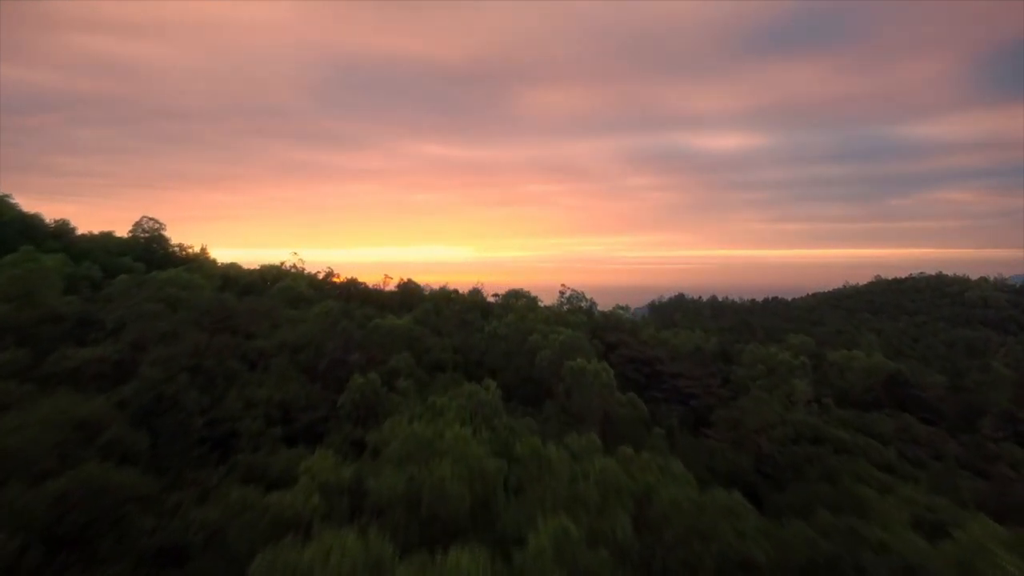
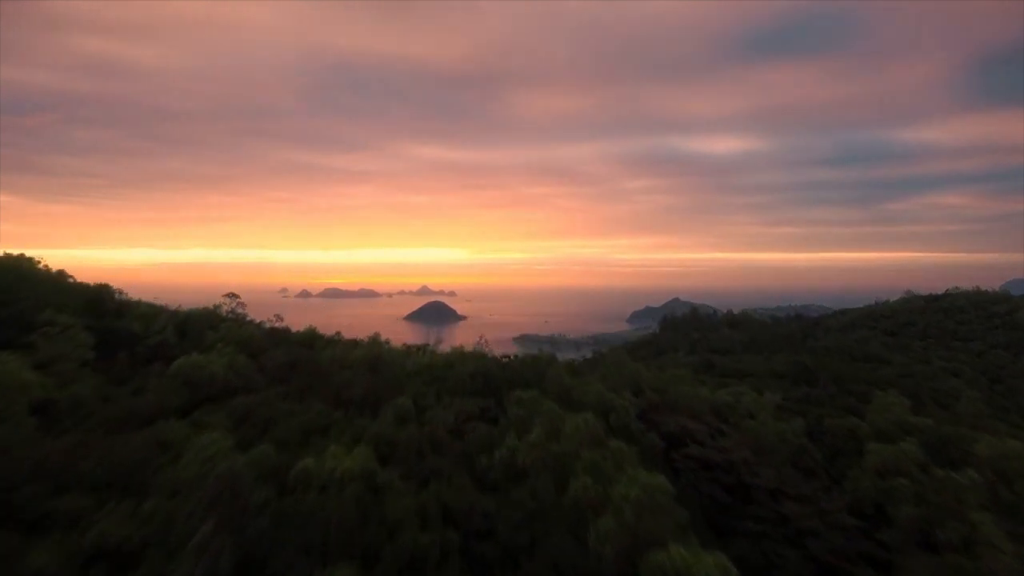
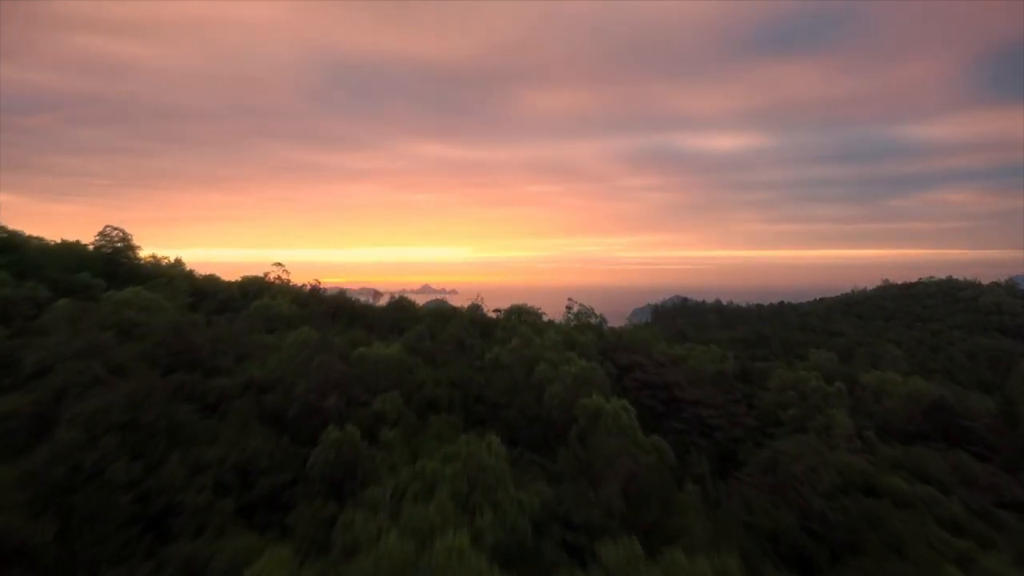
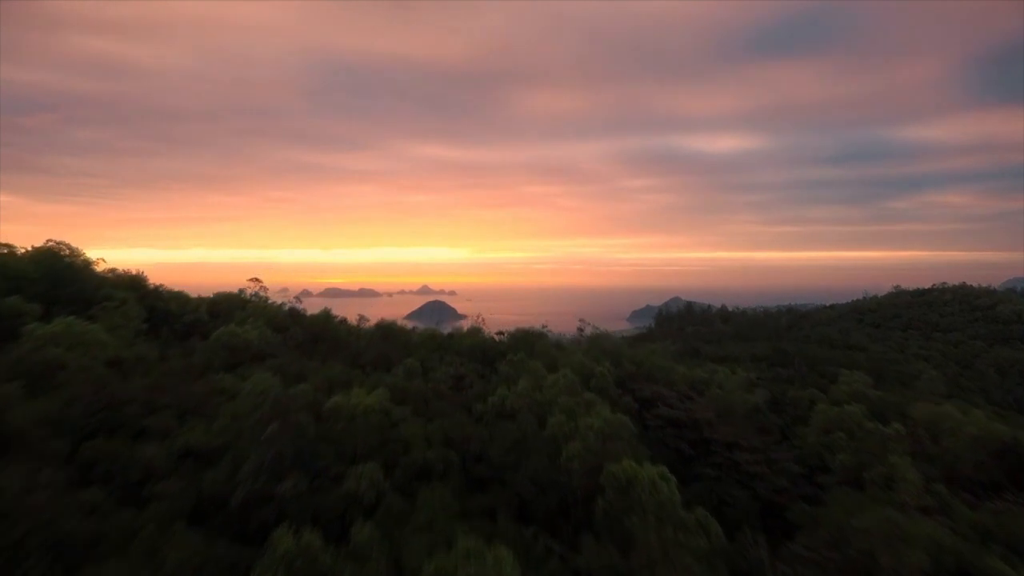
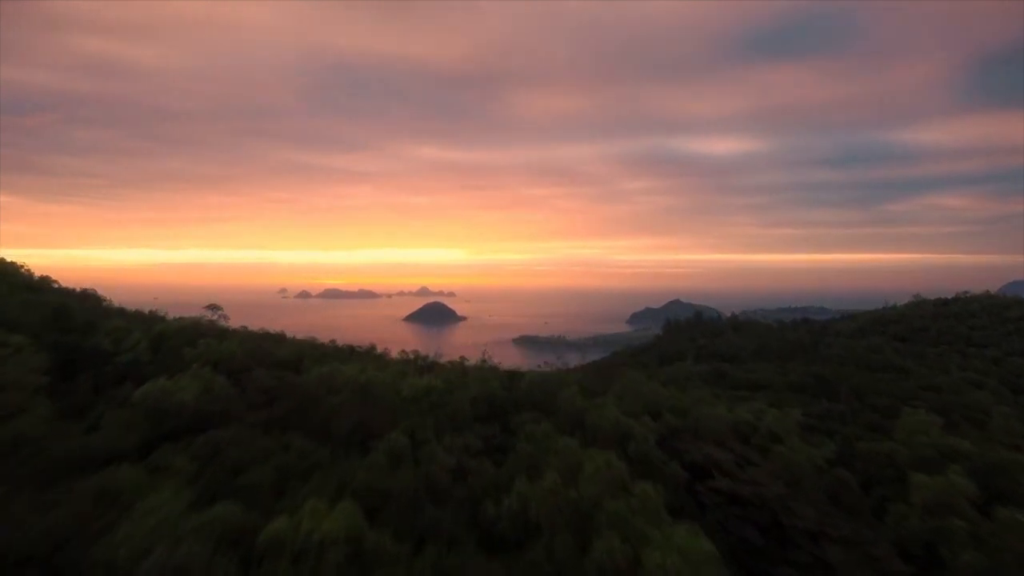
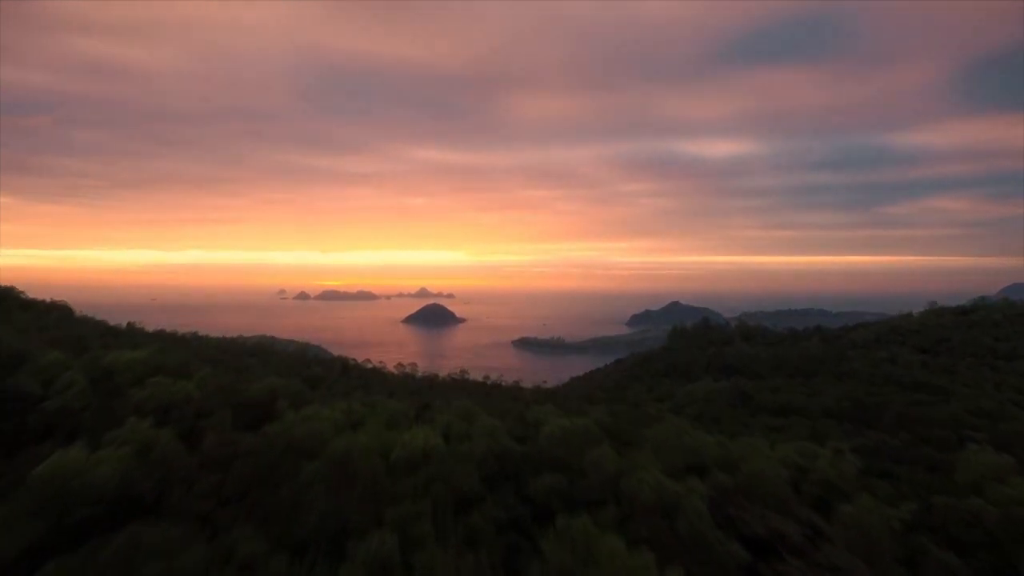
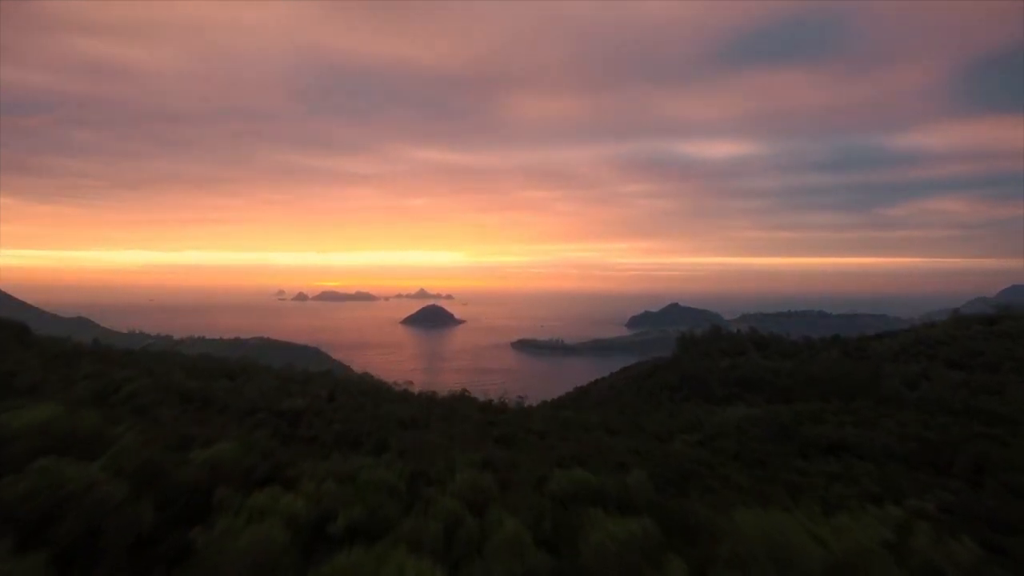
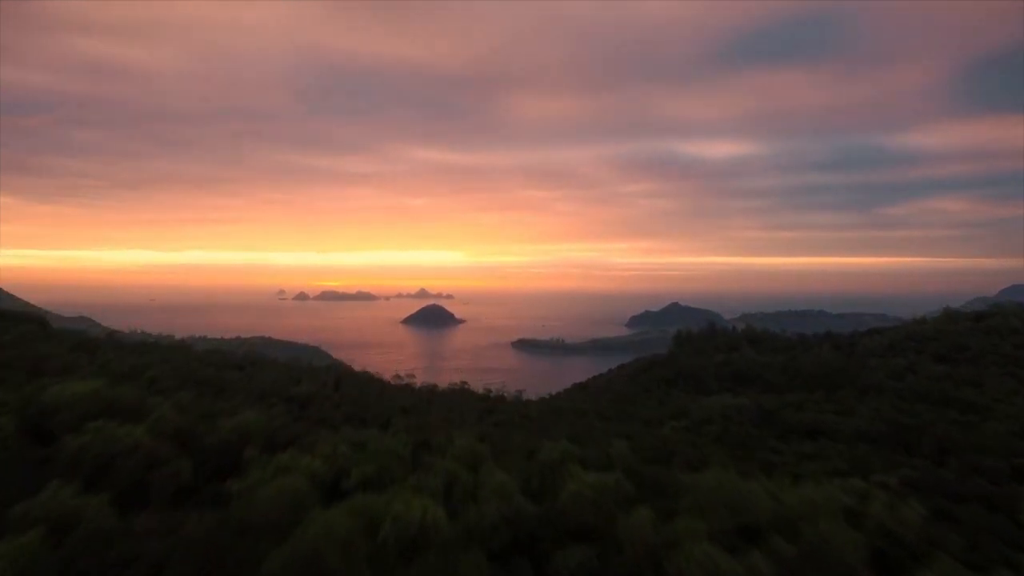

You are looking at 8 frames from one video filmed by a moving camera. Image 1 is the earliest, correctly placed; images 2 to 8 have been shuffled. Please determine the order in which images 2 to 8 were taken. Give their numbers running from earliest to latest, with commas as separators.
3, 4, 2, 5, 6, 8, 7
